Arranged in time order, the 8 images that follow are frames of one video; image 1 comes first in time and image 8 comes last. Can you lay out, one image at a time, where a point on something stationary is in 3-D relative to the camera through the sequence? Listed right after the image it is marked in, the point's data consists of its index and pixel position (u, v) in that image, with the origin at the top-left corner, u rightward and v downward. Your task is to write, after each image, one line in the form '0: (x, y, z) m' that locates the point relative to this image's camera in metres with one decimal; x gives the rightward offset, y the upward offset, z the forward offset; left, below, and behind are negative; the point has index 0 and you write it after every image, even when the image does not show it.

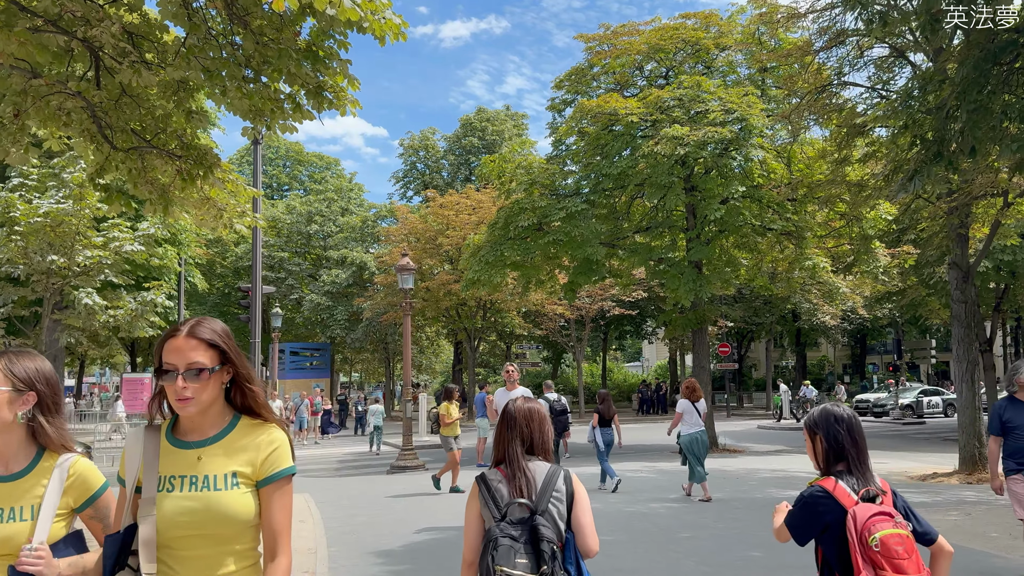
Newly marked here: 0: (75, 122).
0: (-5.1, +1.9, +9.6) m
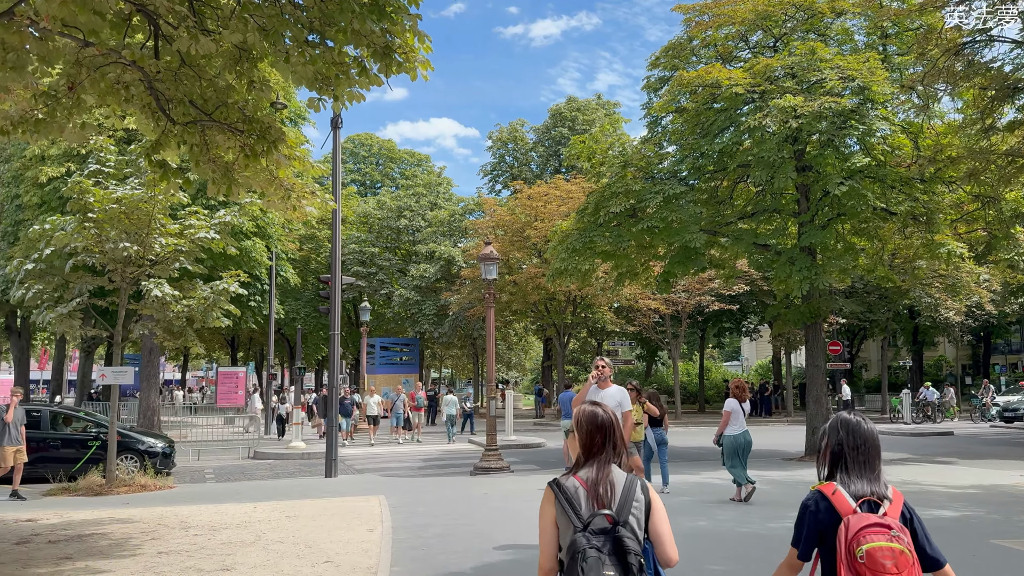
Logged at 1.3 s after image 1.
0: (-4.2, +2.1, +9.0) m
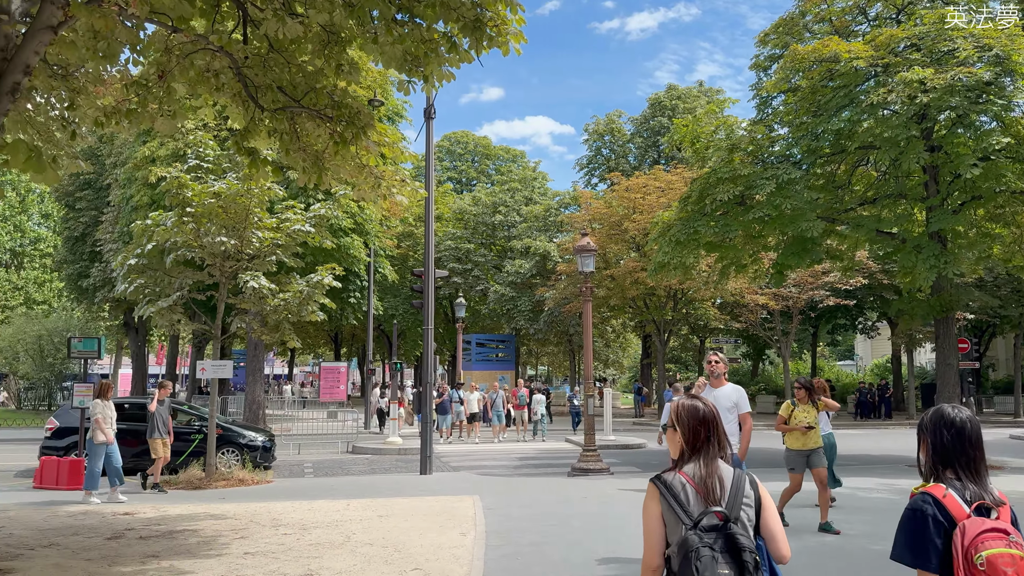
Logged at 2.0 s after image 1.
0: (-3.1, +2.2, +8.8) m
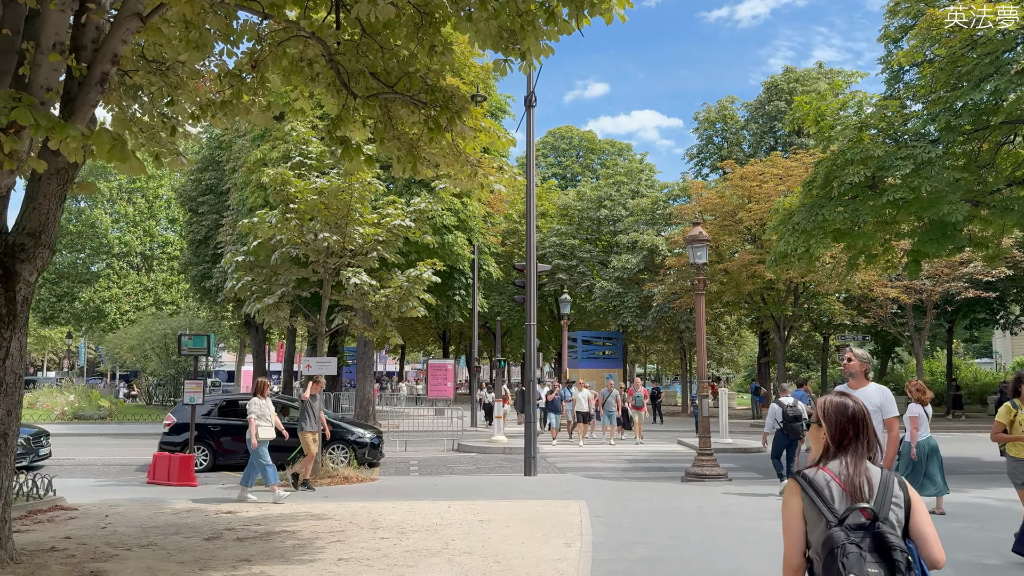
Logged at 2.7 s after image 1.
0: (-2.0, +2.3, +8.5) m
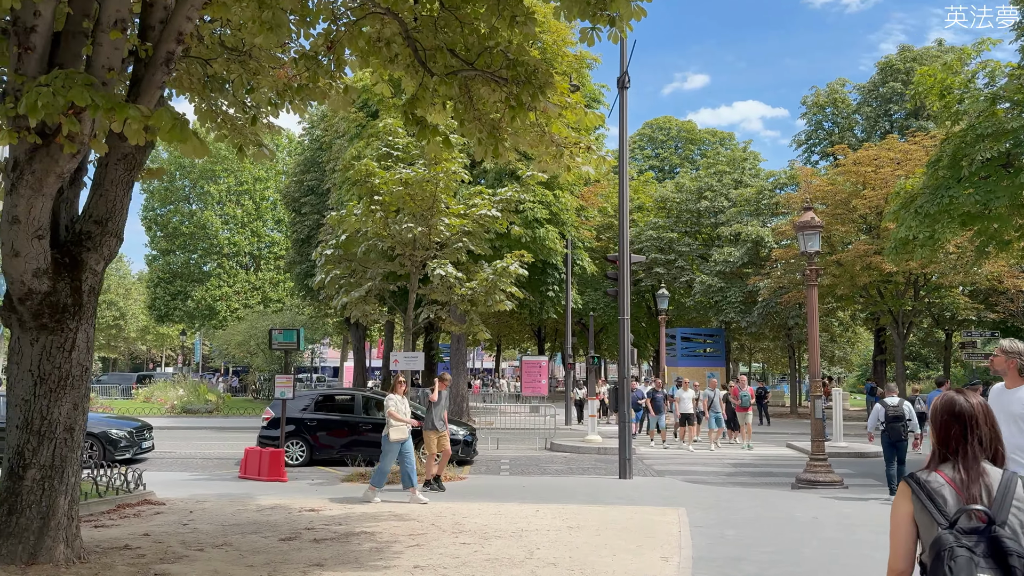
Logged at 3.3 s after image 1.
0: (-1.2, +2.3, +8.1) m
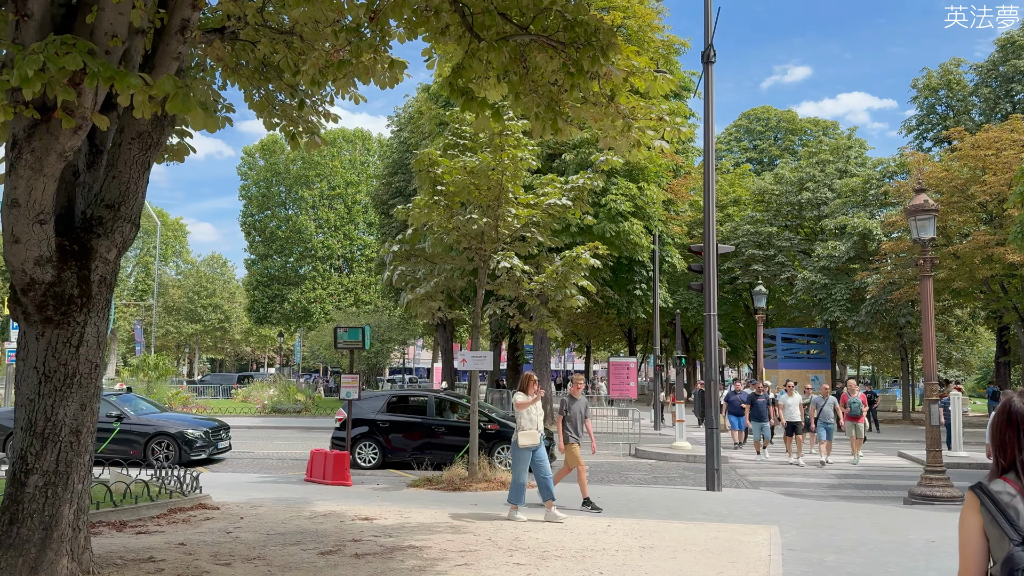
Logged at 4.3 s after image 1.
0: (-0.6, +2.4, +7.4) m
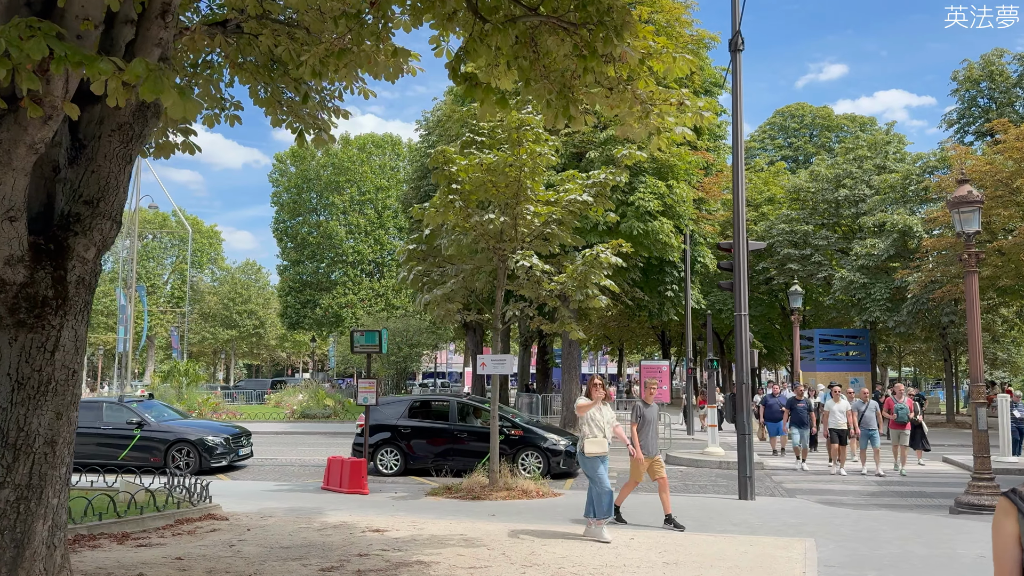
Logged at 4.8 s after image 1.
0: (-0.5, +2.4, +7.0) m
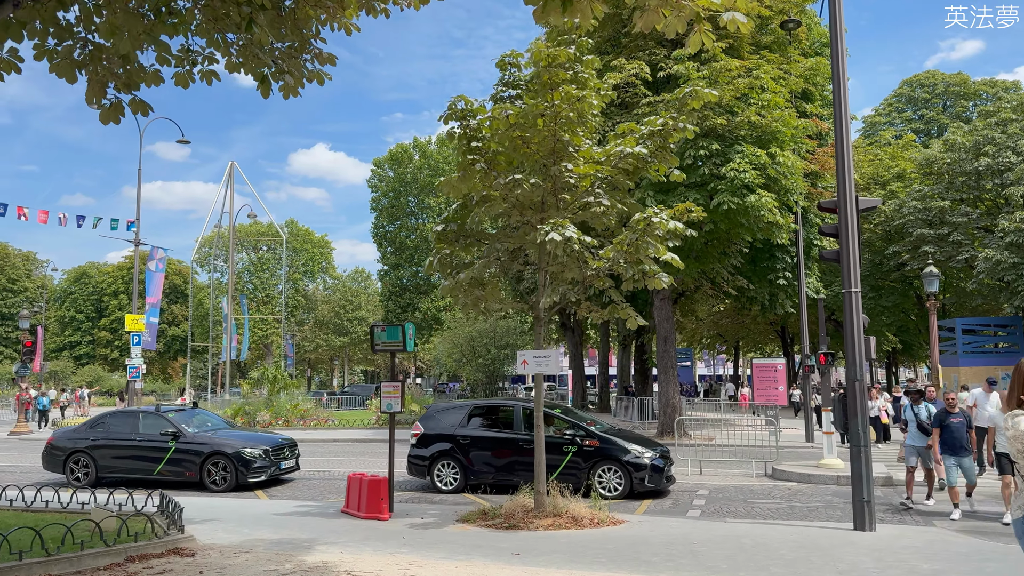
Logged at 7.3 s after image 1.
0: (-0.7, +2.6, +5.1) m
